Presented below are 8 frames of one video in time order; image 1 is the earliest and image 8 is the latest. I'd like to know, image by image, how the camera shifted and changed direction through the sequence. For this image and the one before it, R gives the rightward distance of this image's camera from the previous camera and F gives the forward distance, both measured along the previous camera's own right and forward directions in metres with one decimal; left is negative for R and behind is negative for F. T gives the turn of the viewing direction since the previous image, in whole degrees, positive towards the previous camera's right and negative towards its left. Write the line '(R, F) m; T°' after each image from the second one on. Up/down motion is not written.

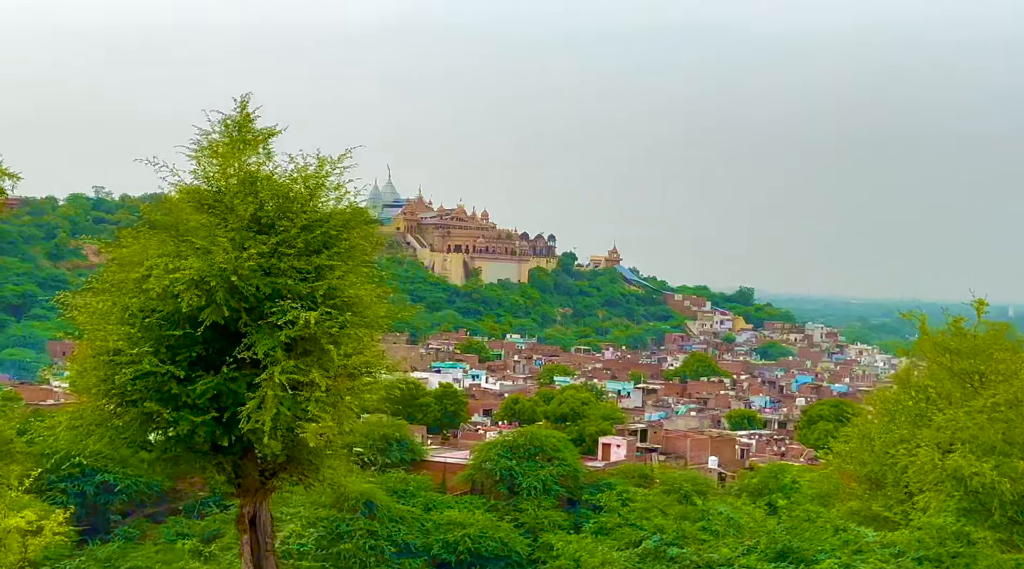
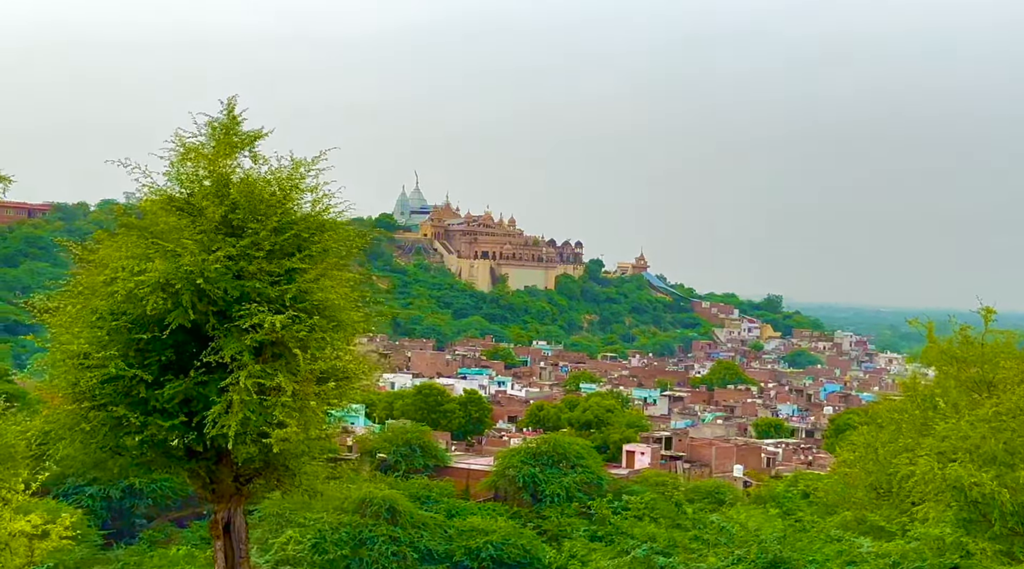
(+0.3, +0.1) m; -1°
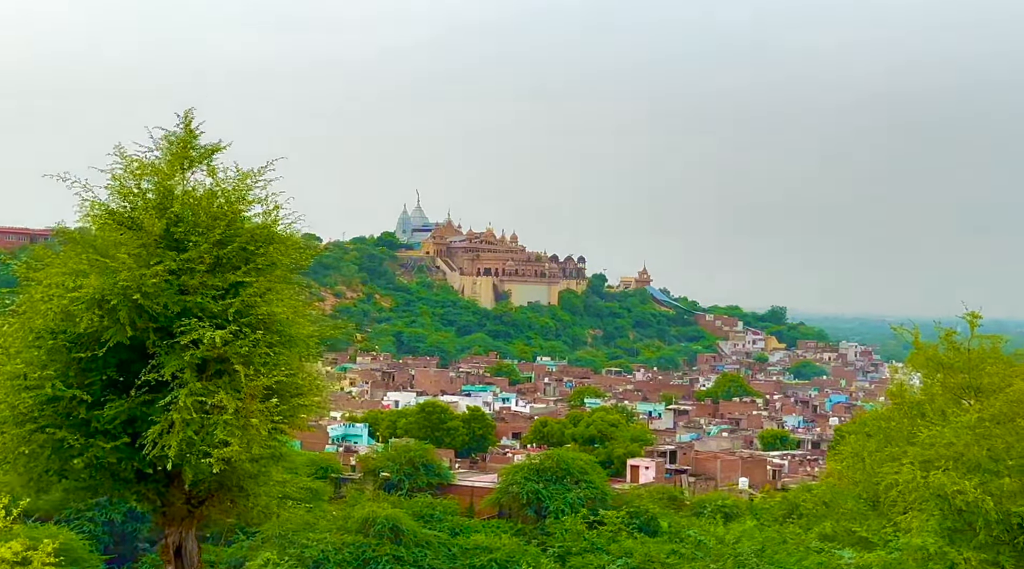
(+0.3, +0.2) m; 0°
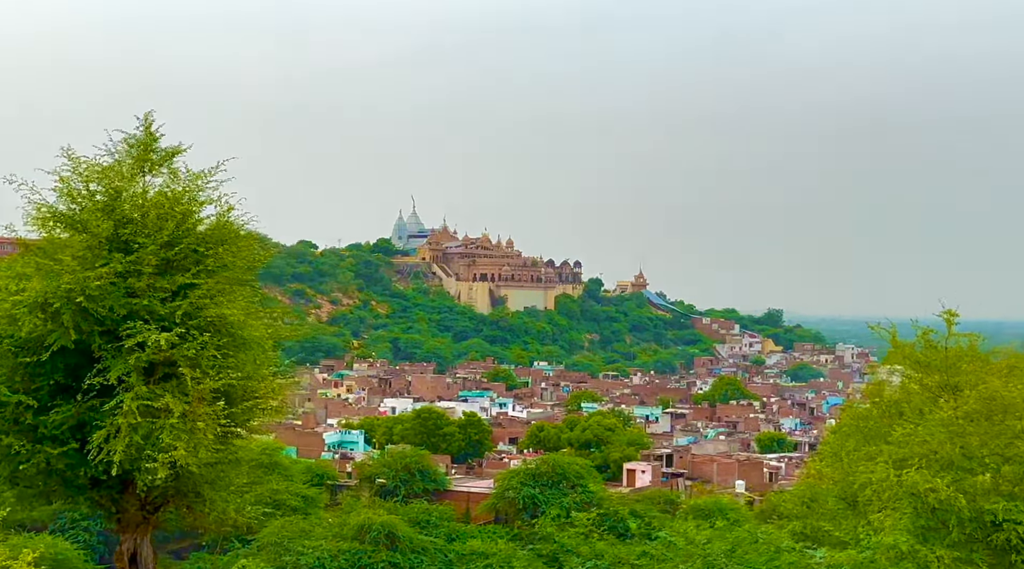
(+0.2, 0.0) m; 0°
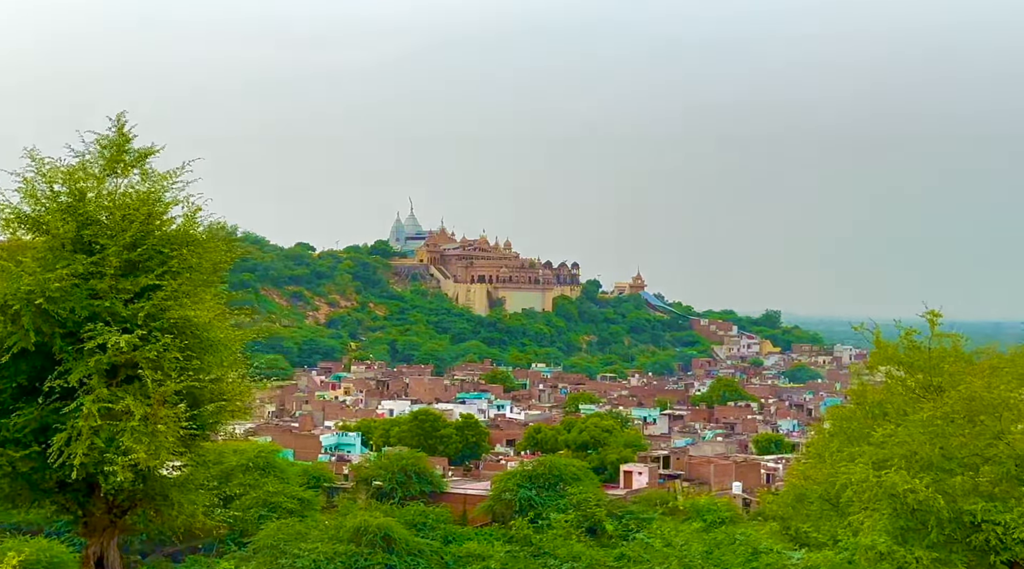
(+0.2, 0.0) m; 0°
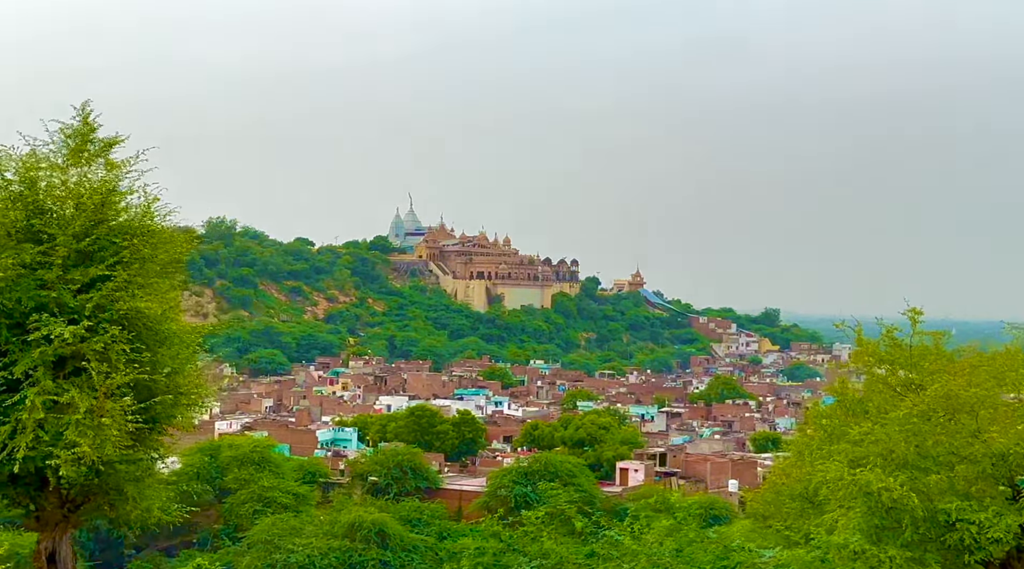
(+0.2, +0.1) m; 0°
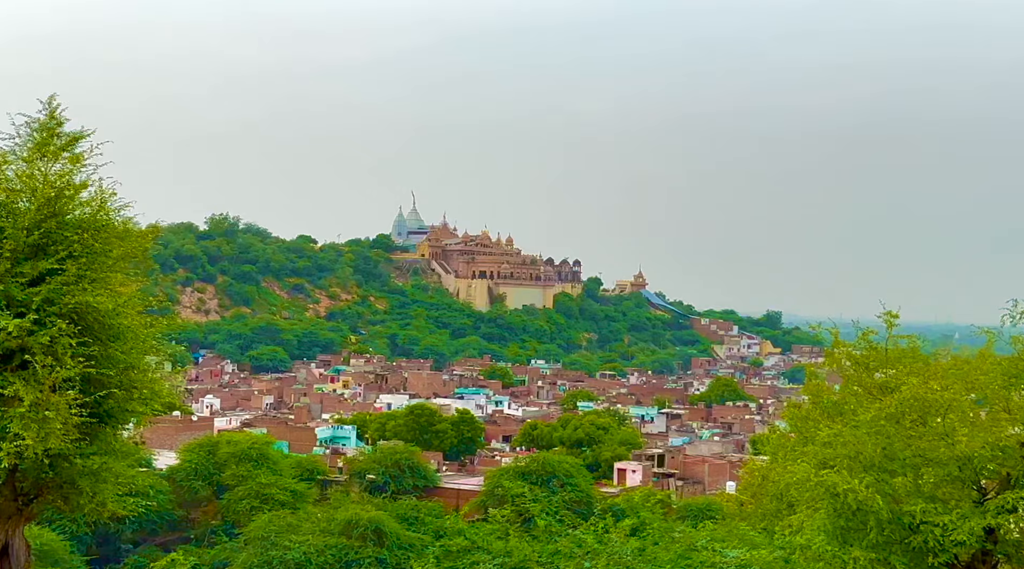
(+0.3, 0.0) m; 0°
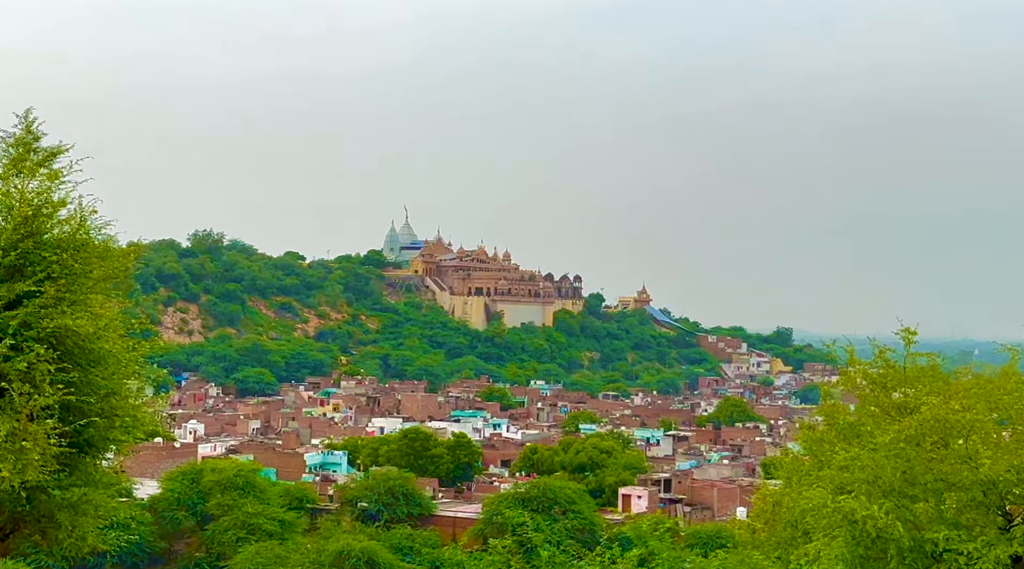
(0.0, +2.4) m; 0°
